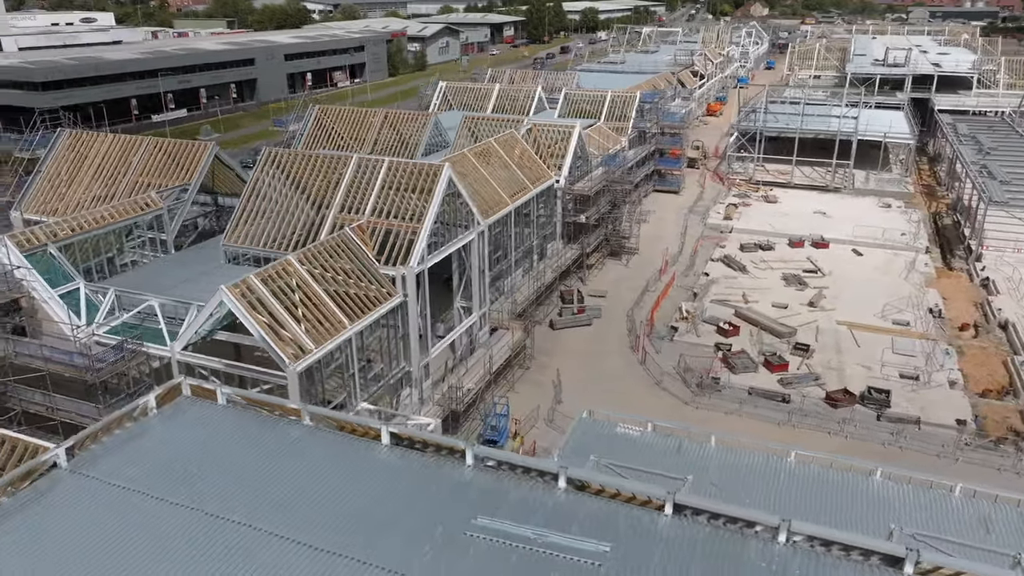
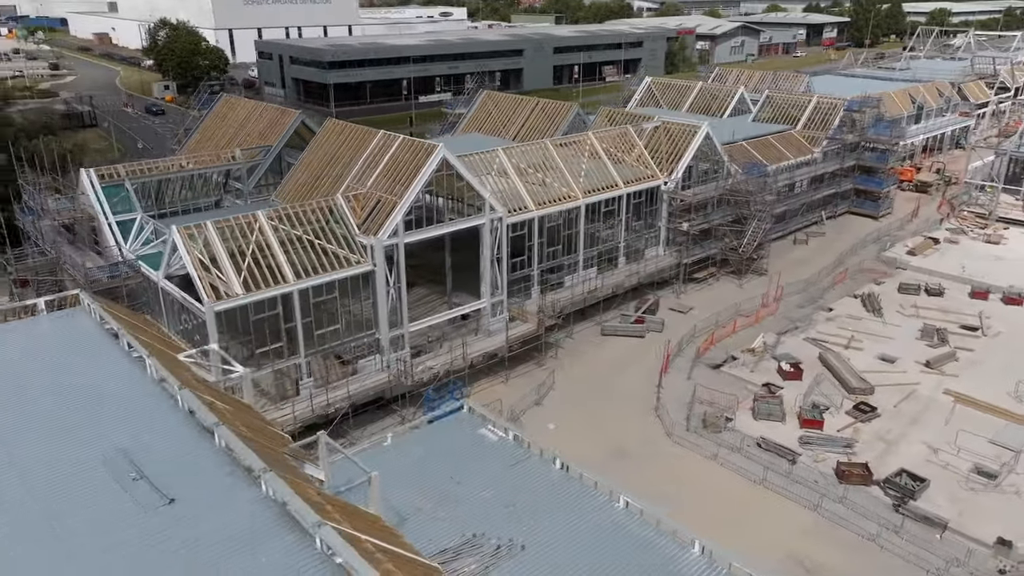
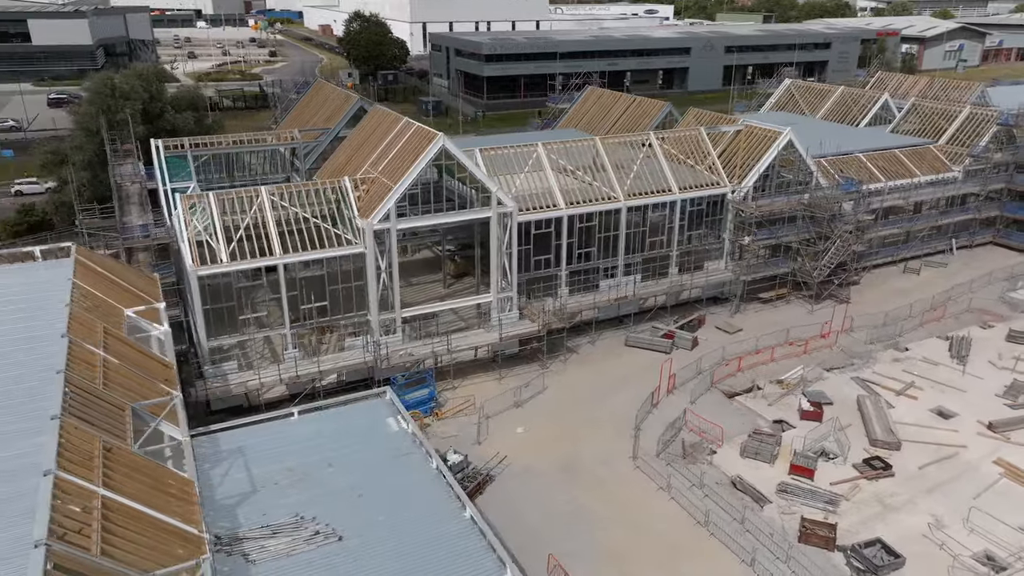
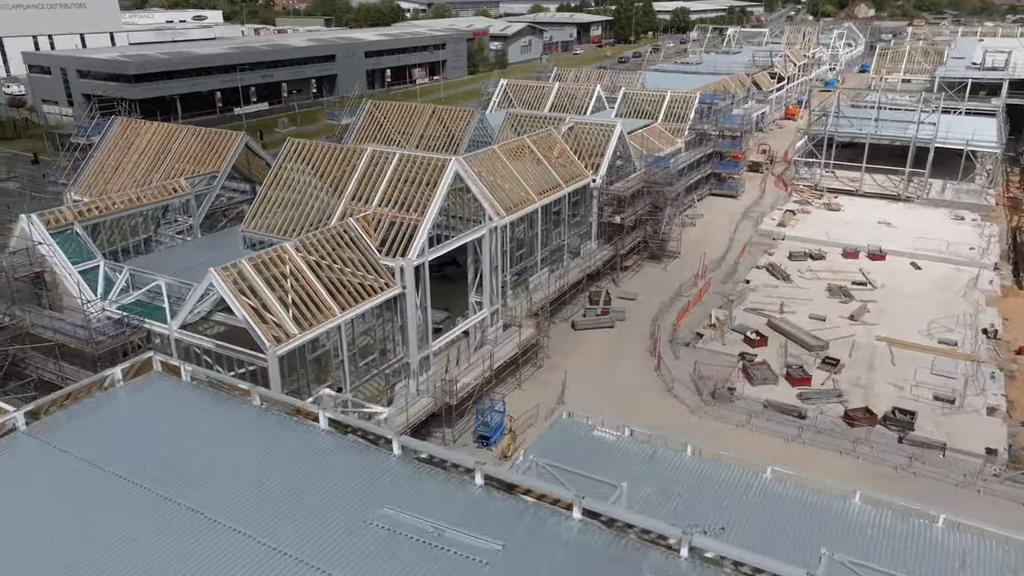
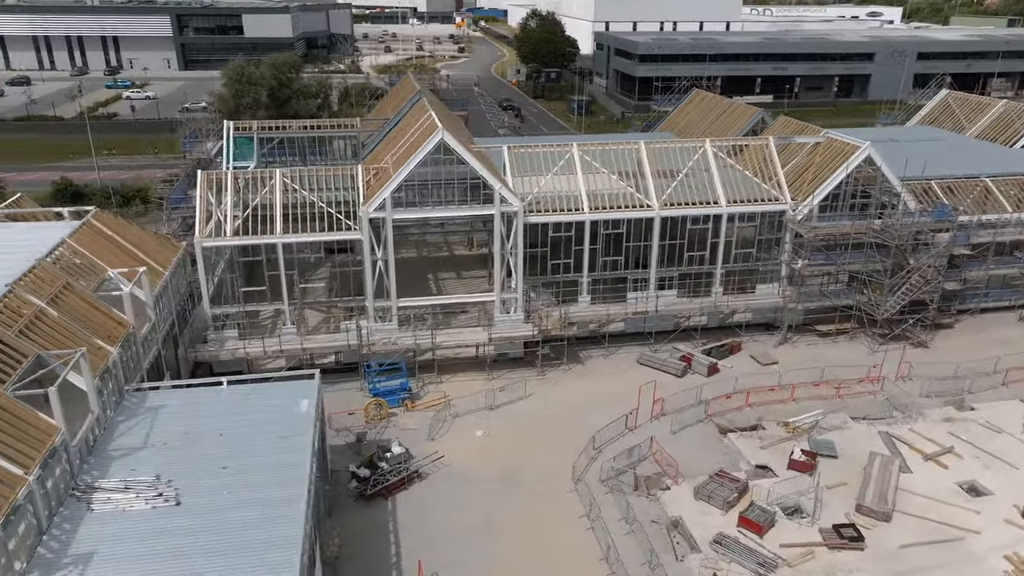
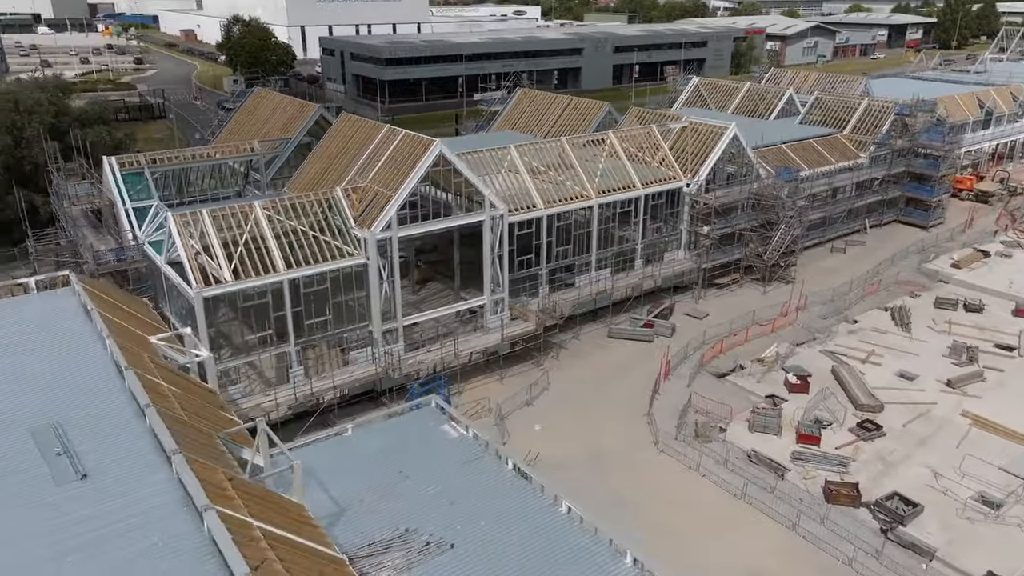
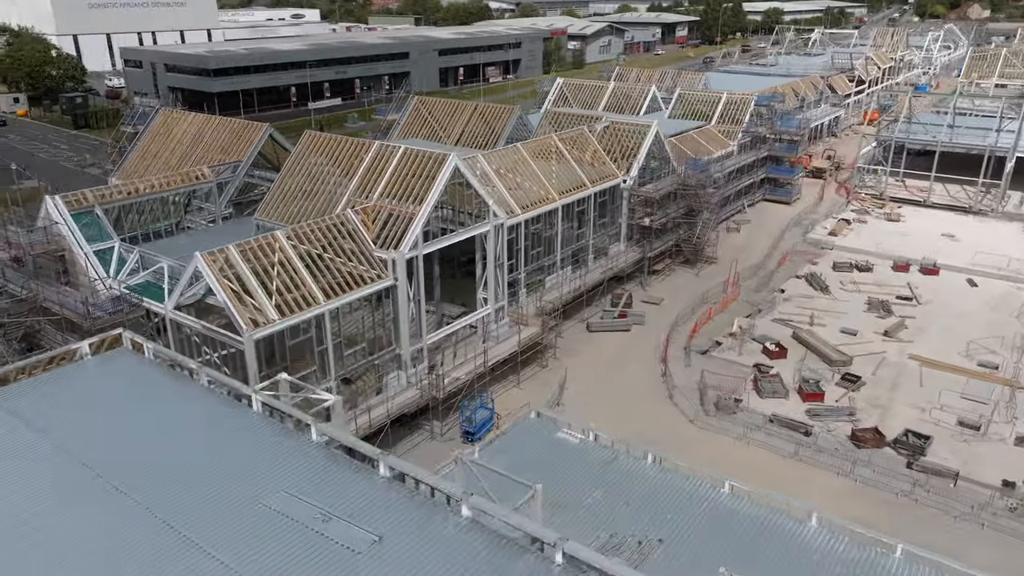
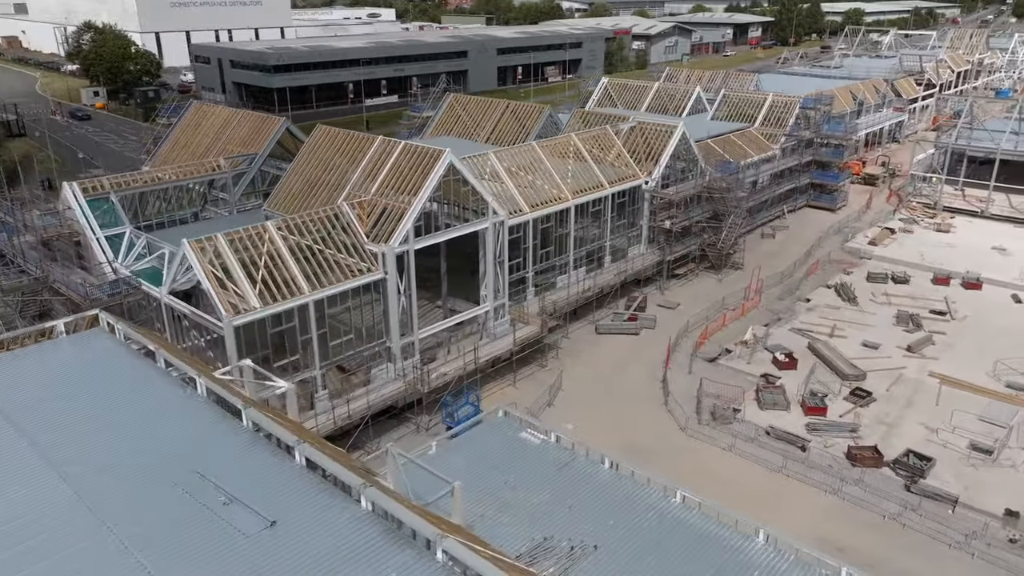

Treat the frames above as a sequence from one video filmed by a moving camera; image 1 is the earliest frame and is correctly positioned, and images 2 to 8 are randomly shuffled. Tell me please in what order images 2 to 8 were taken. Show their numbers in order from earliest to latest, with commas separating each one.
4, 7, 8, 2, 6, 3, 5
